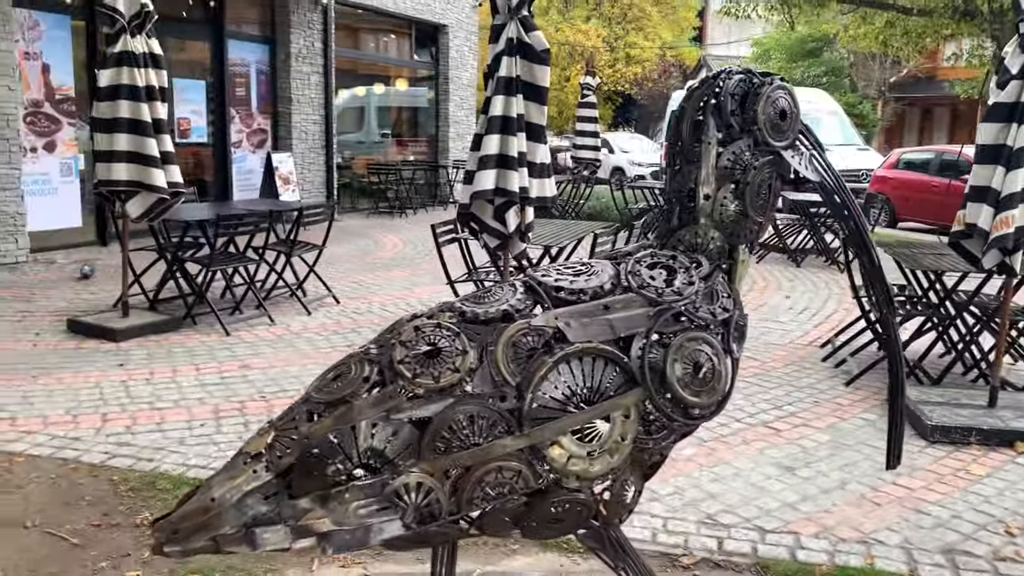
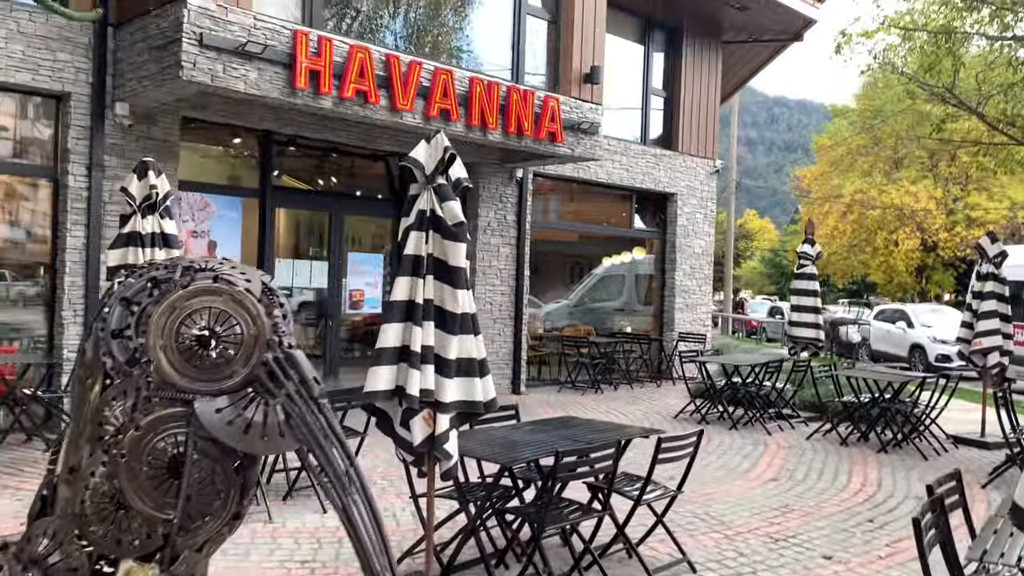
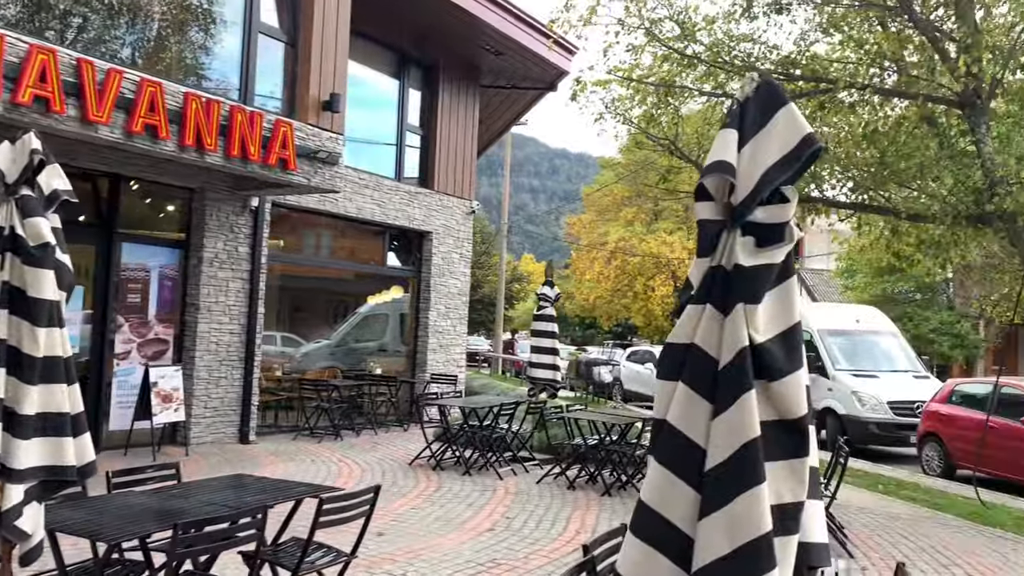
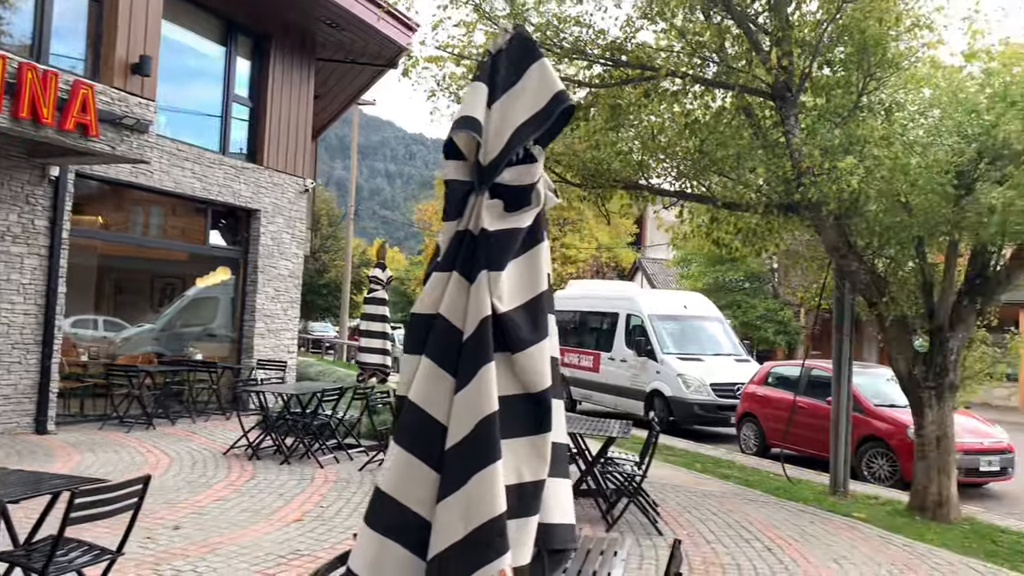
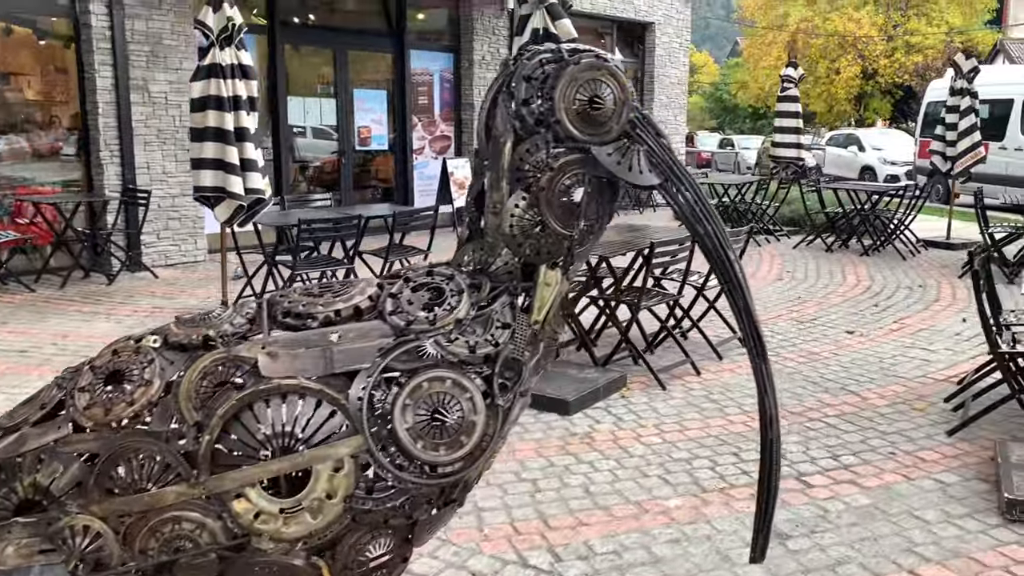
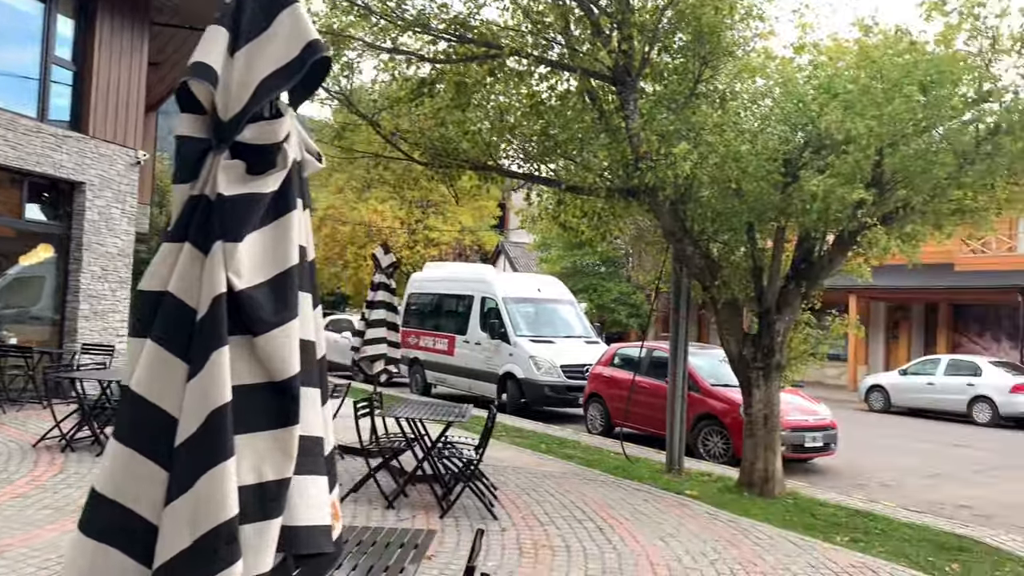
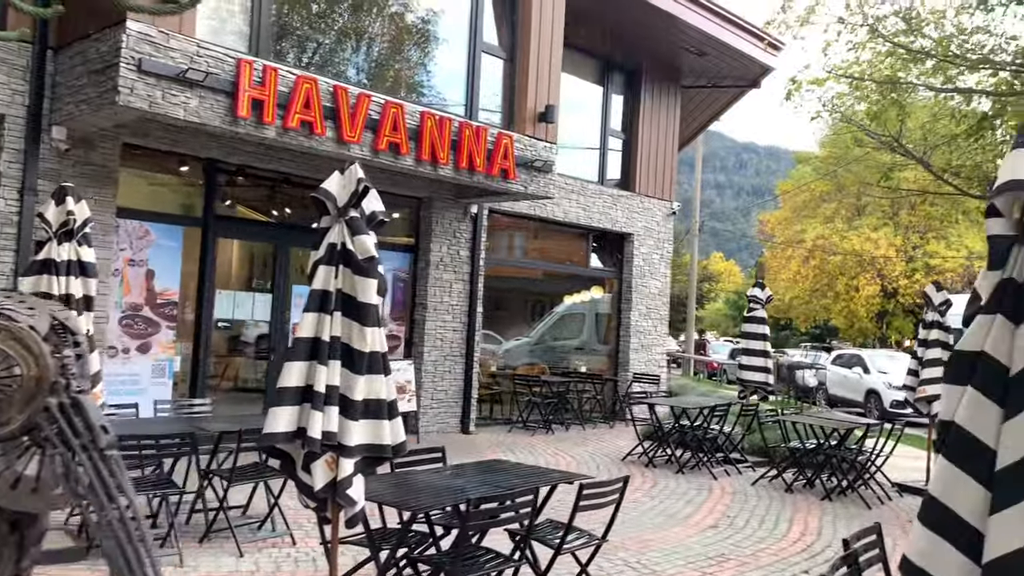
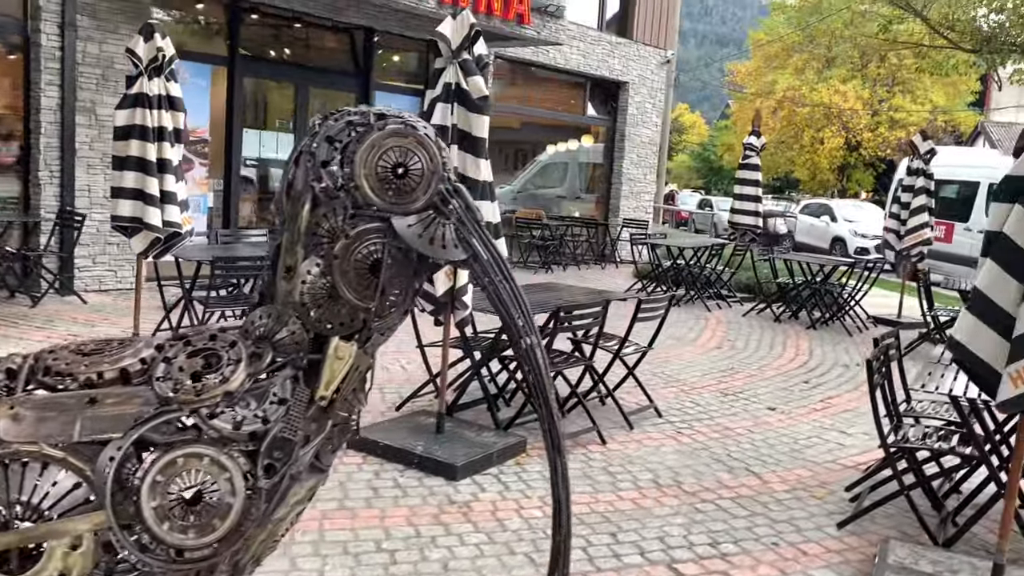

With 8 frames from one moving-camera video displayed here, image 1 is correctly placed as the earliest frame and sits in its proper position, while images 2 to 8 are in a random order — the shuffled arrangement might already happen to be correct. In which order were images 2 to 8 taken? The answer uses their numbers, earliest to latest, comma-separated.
5, 8, 2, 7, 3, 4, 6
